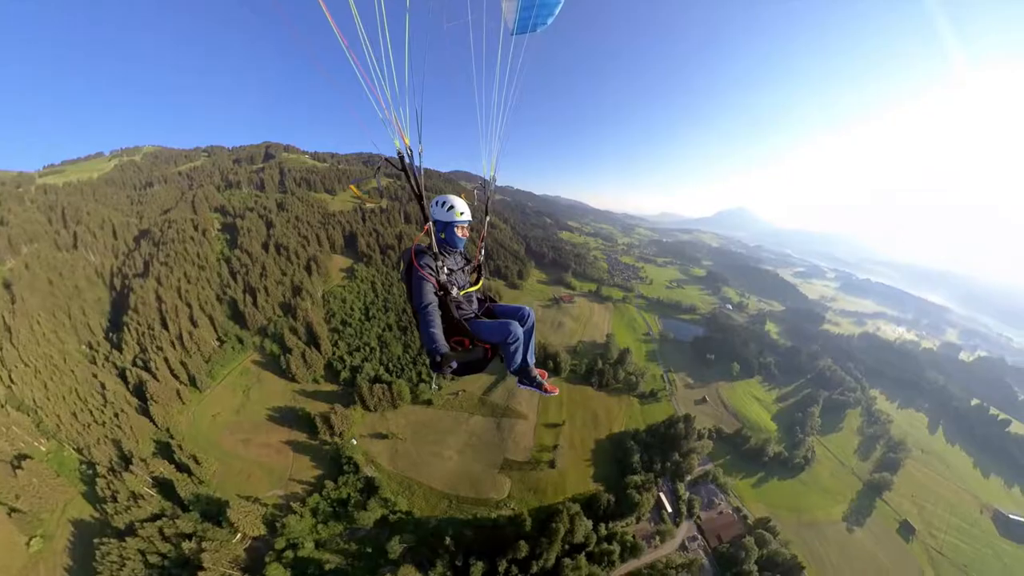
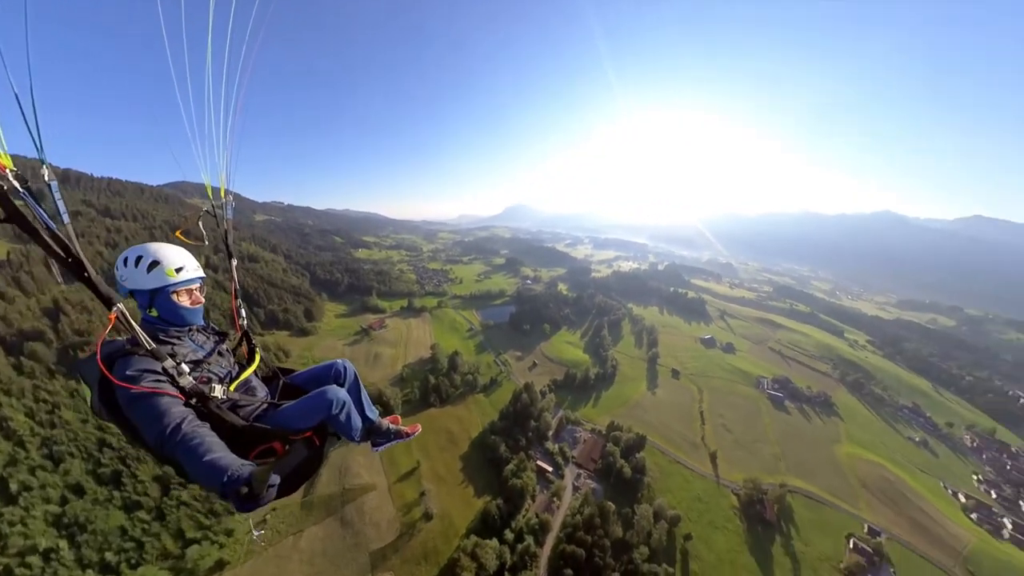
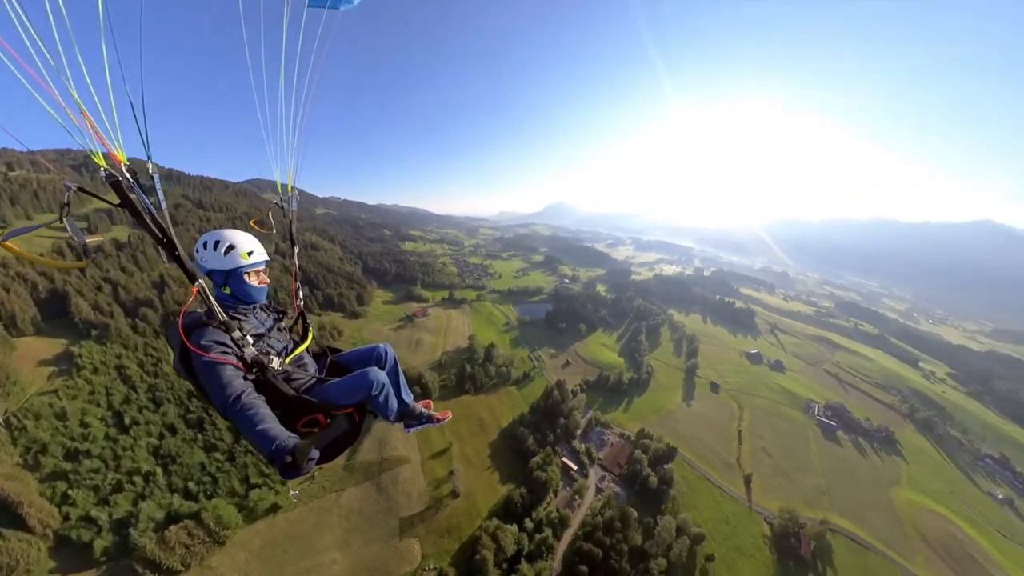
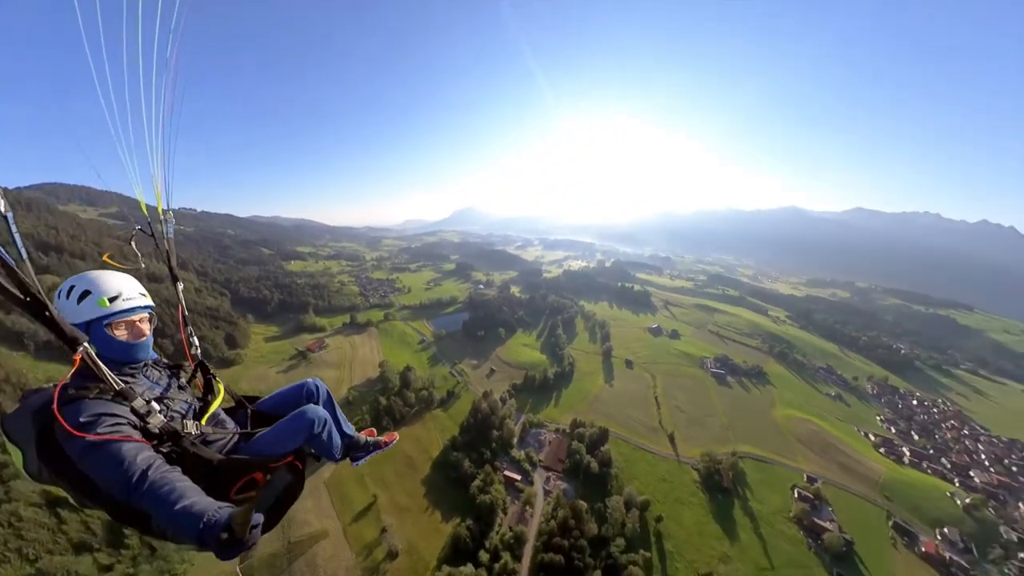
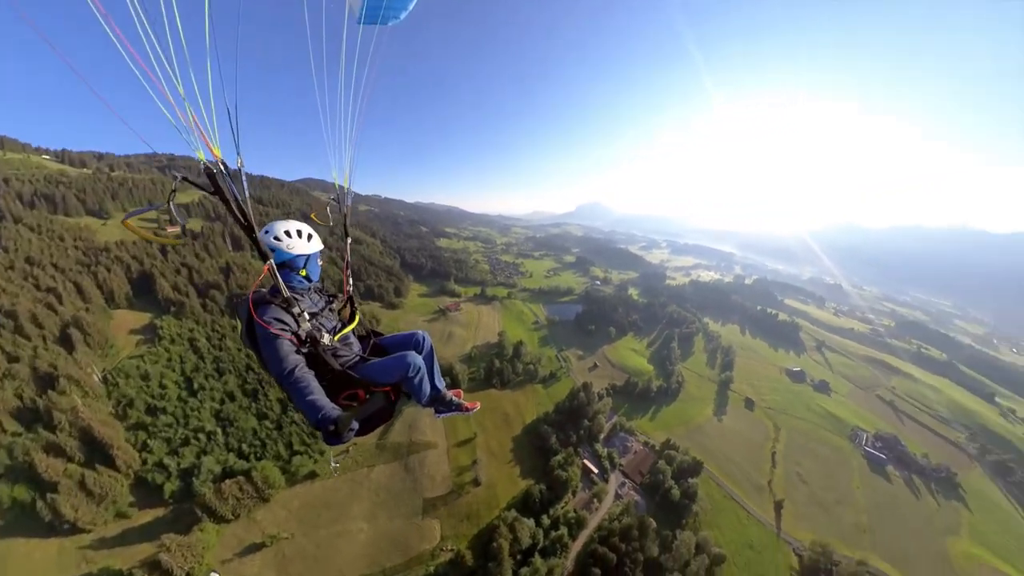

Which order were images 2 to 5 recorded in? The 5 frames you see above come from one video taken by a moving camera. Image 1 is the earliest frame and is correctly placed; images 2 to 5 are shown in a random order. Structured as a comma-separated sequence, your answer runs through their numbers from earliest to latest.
5, 3, 2, 4
